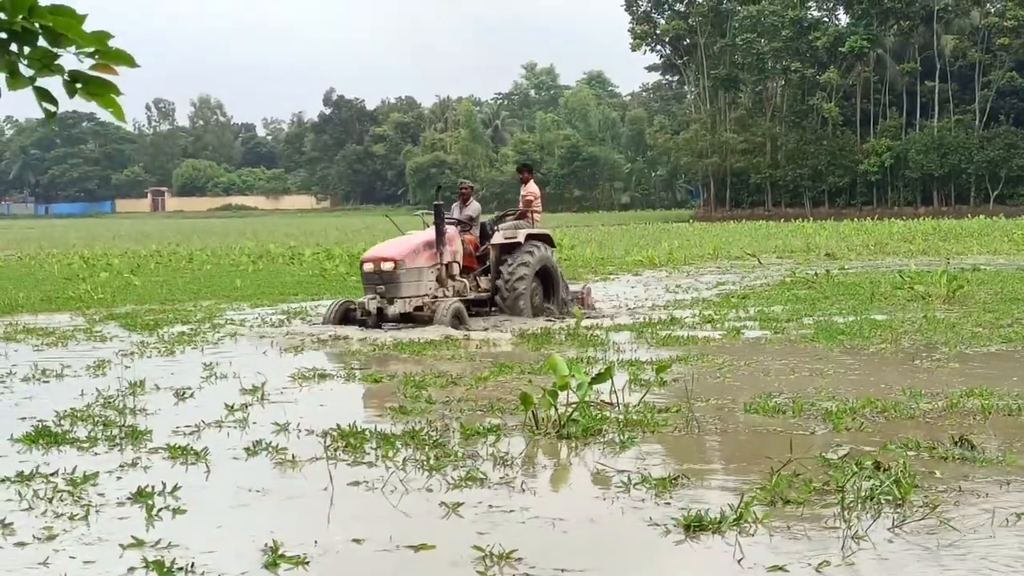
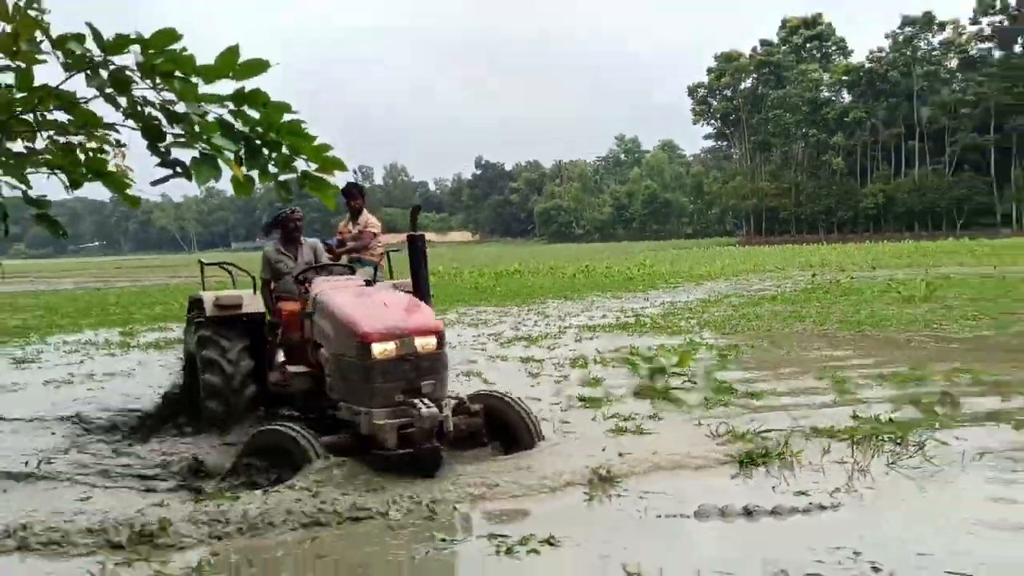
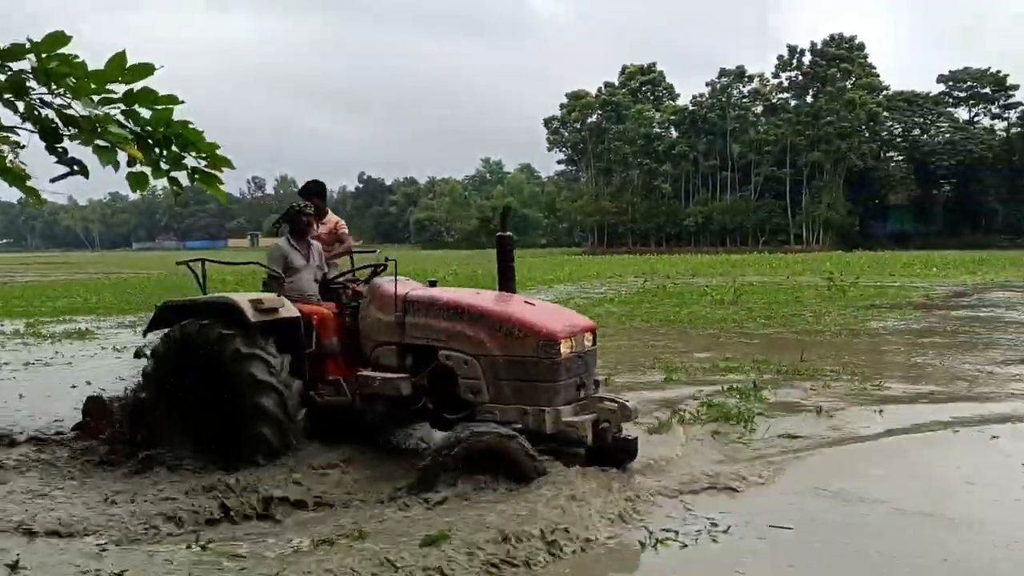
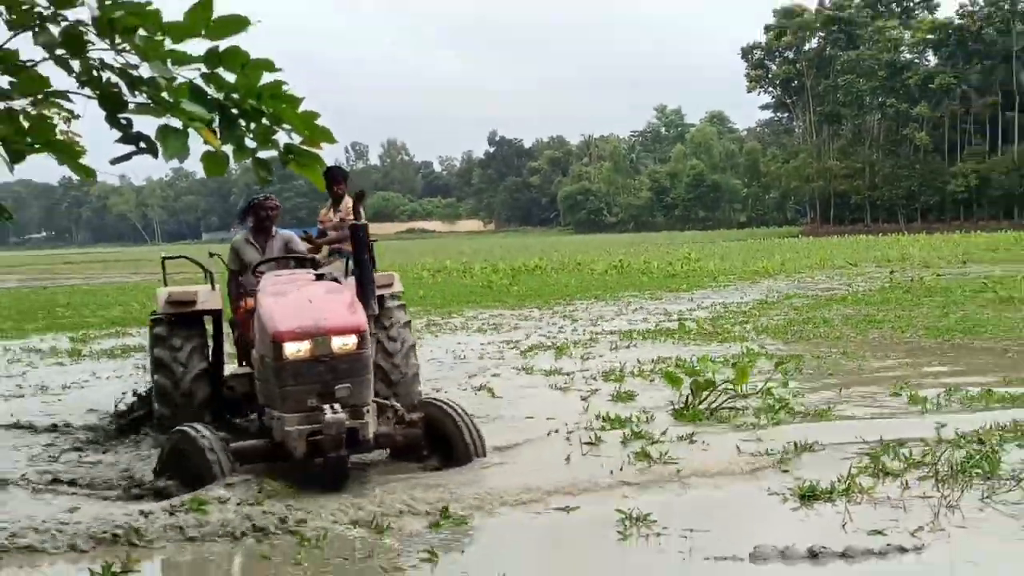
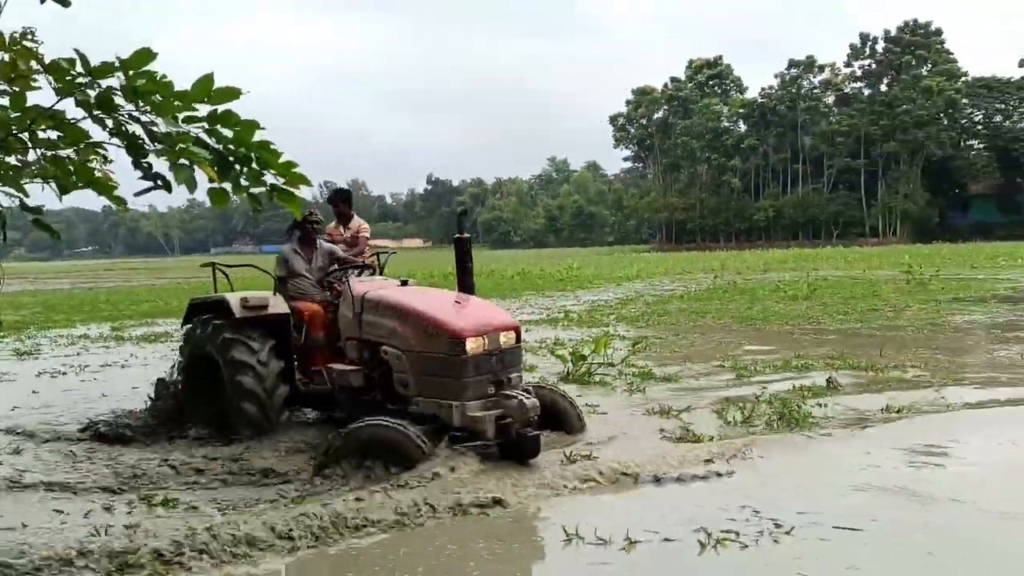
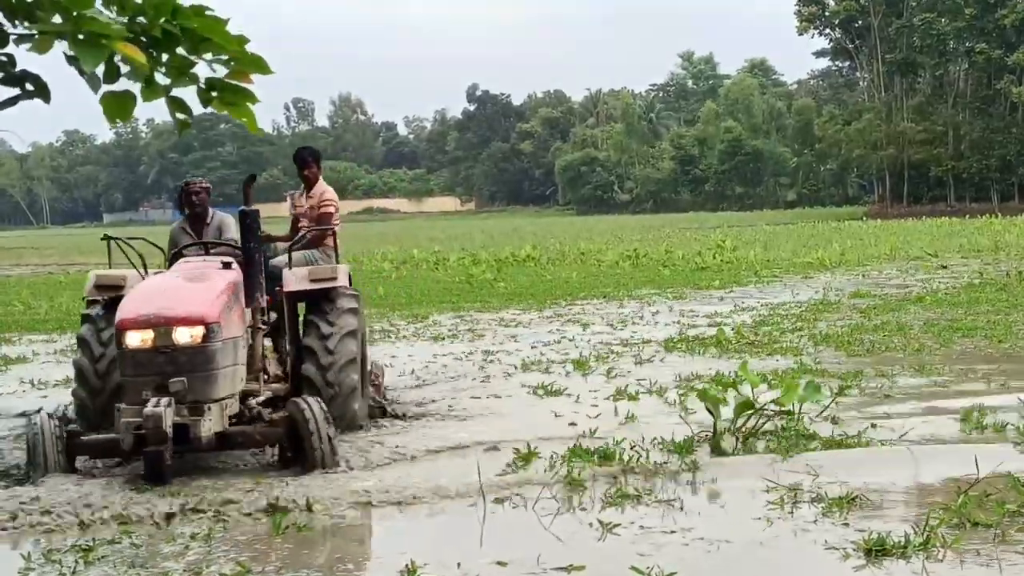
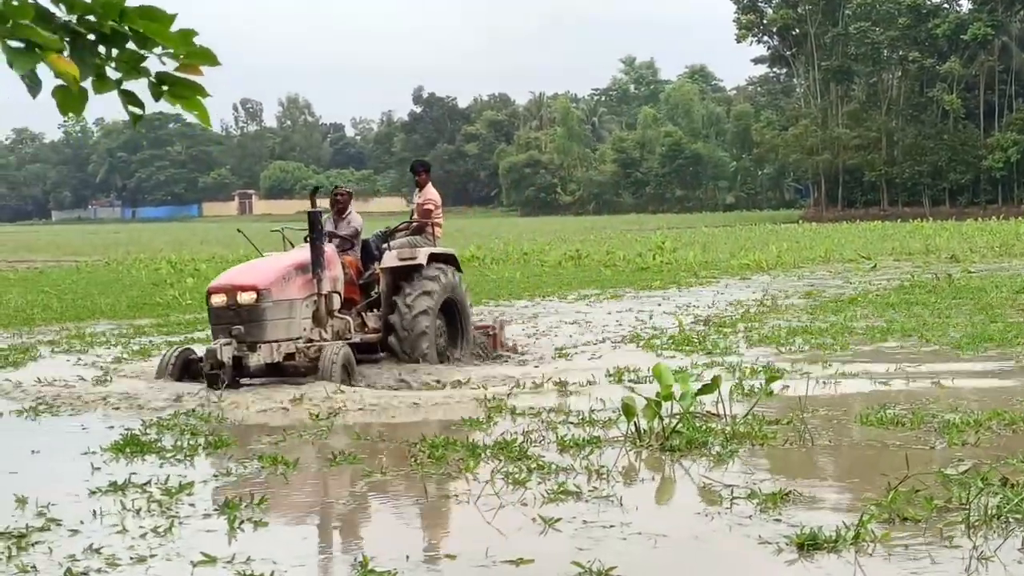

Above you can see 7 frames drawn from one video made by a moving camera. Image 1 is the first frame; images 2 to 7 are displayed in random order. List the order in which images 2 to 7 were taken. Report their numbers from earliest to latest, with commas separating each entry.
7, 6, 4, 2, 5, 3
